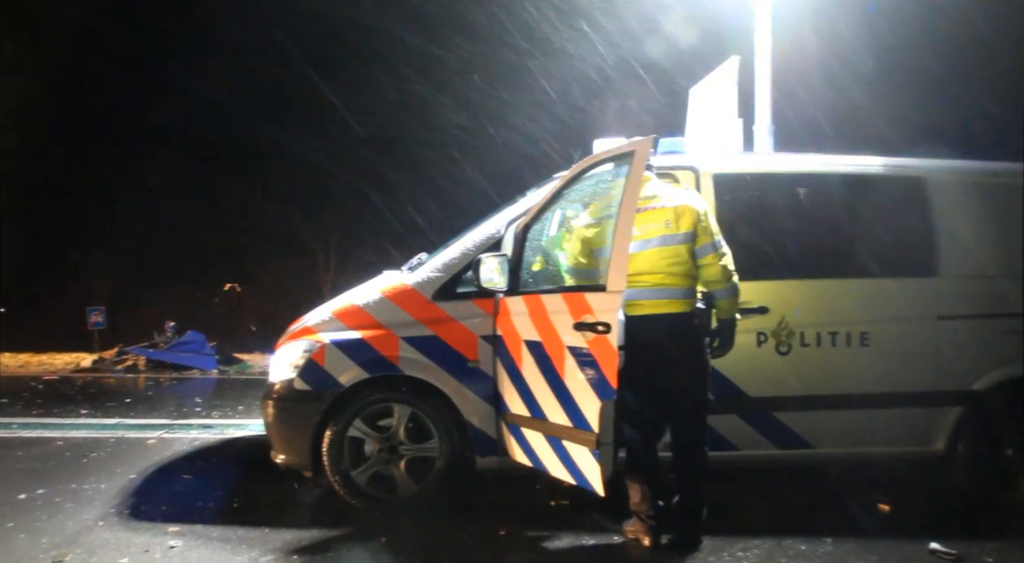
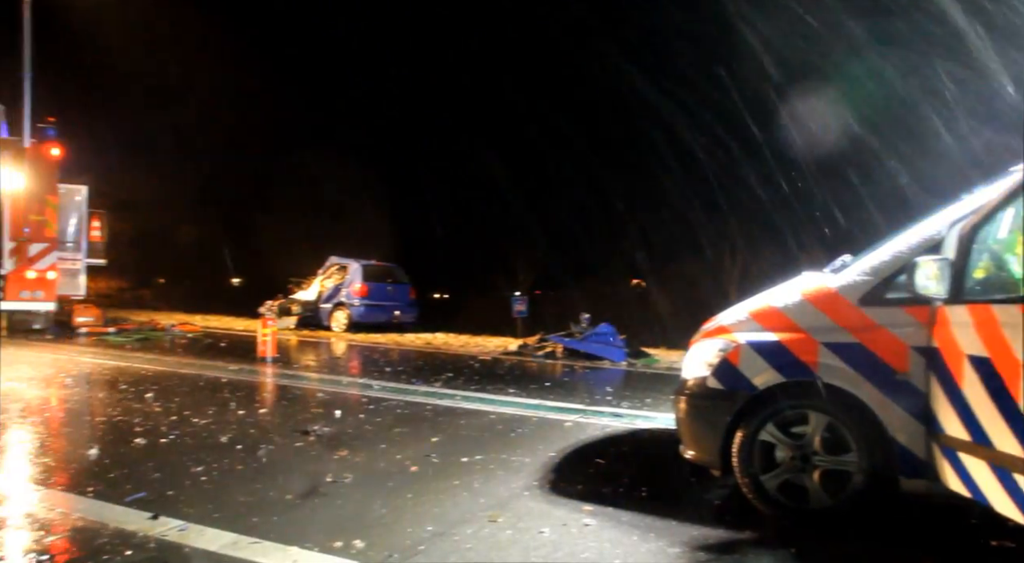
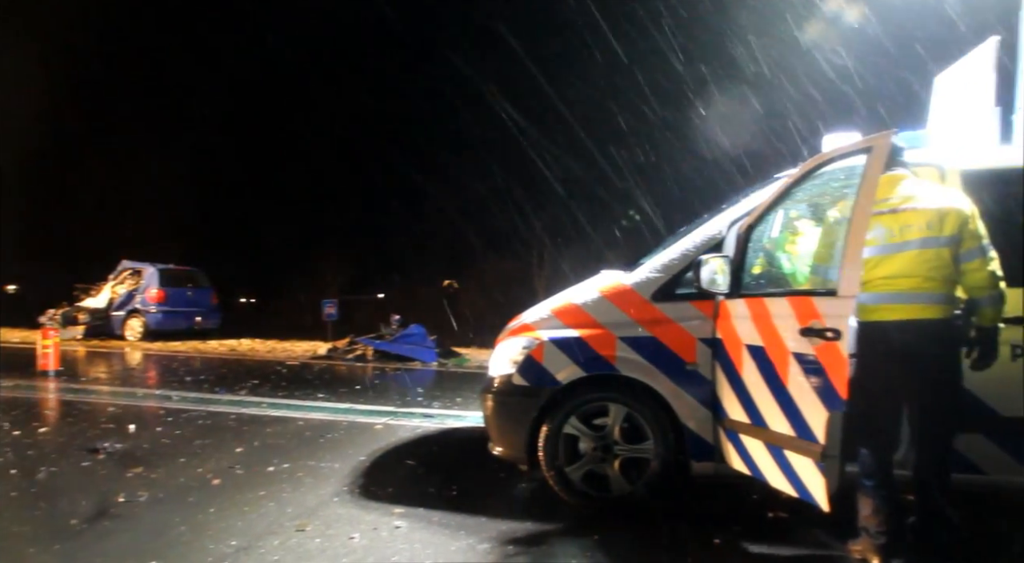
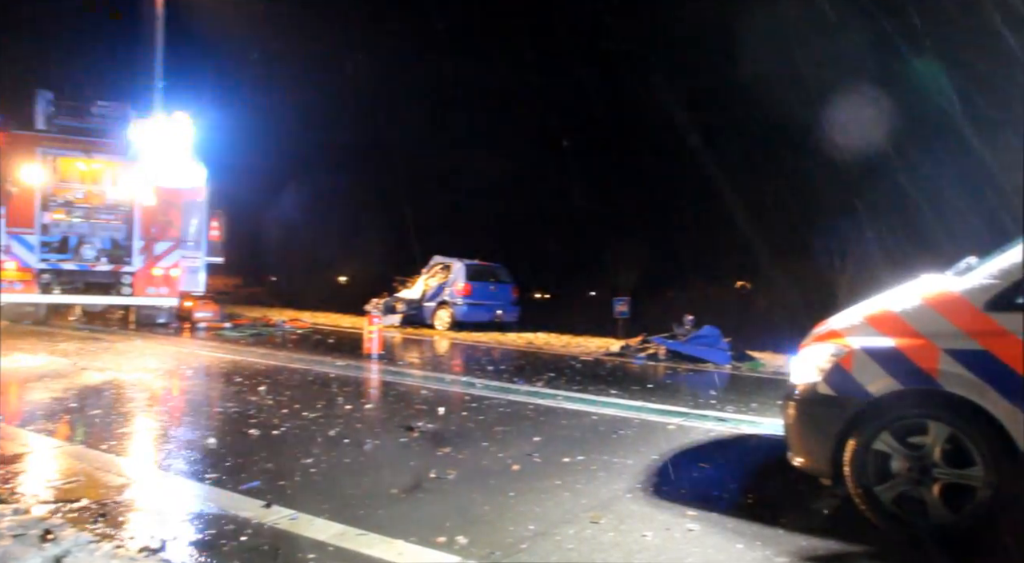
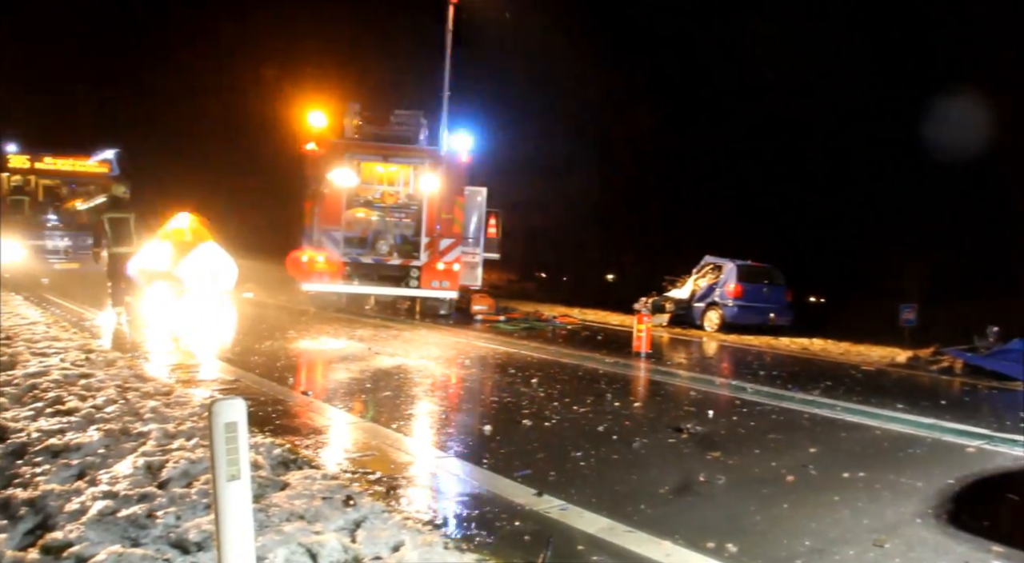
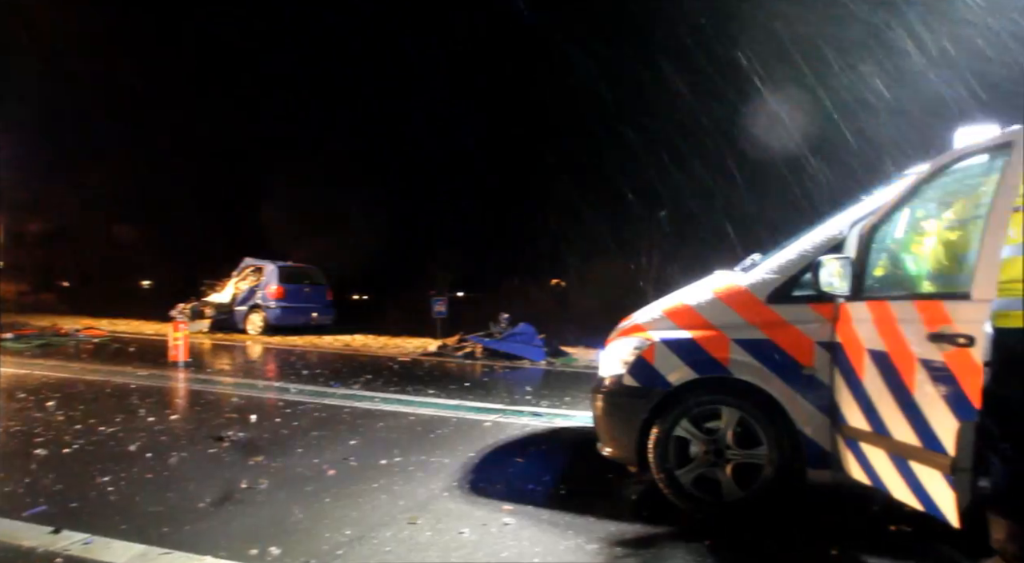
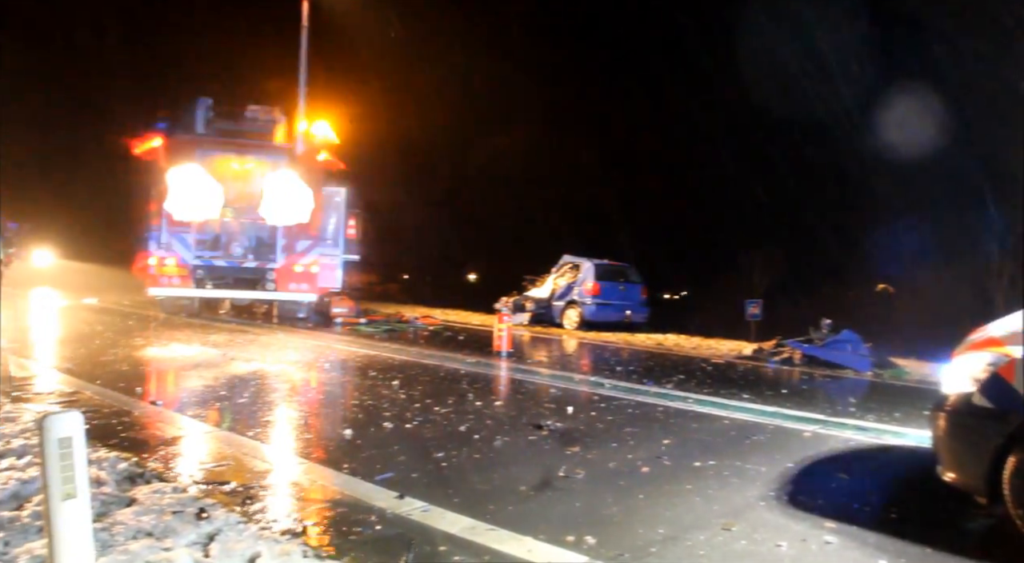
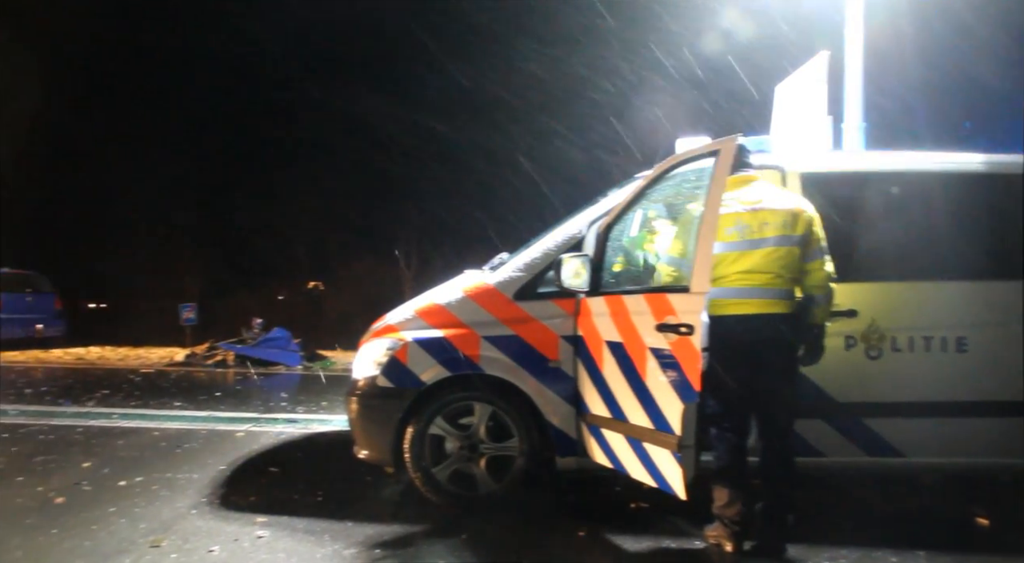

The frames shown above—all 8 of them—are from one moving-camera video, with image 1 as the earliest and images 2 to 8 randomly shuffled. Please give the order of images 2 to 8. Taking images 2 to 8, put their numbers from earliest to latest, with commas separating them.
8, 3, 6, 2, 4, 7, 5
